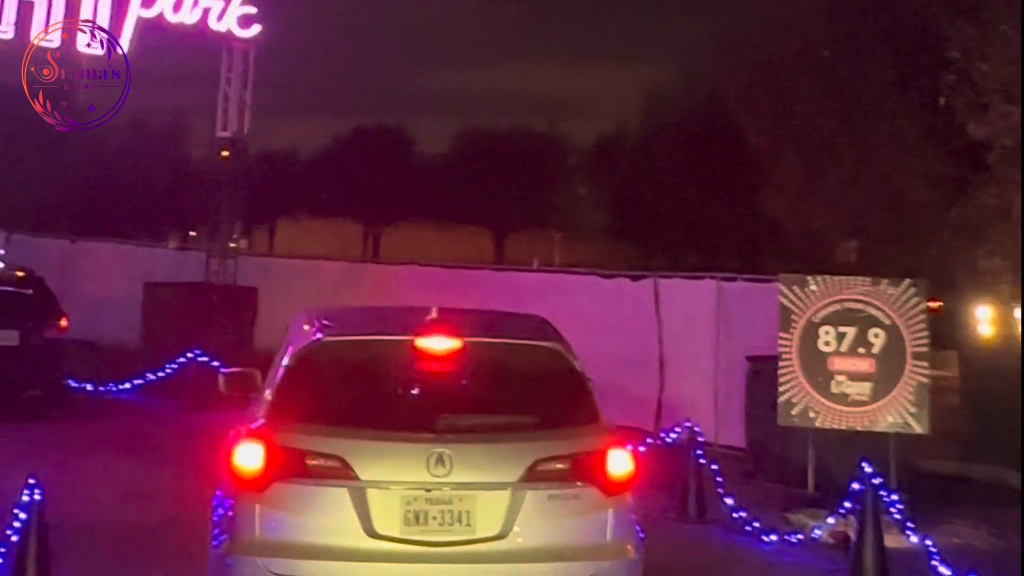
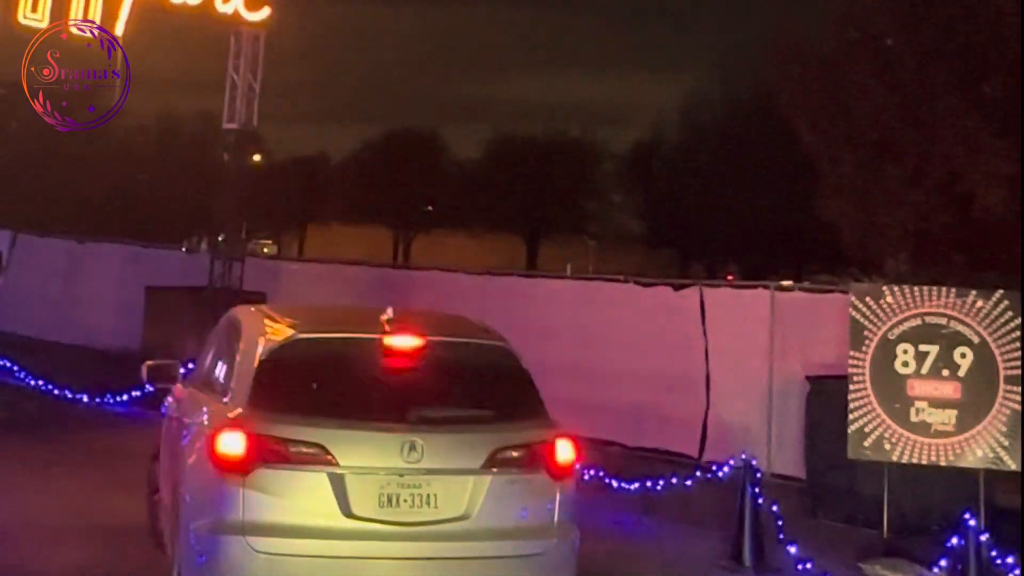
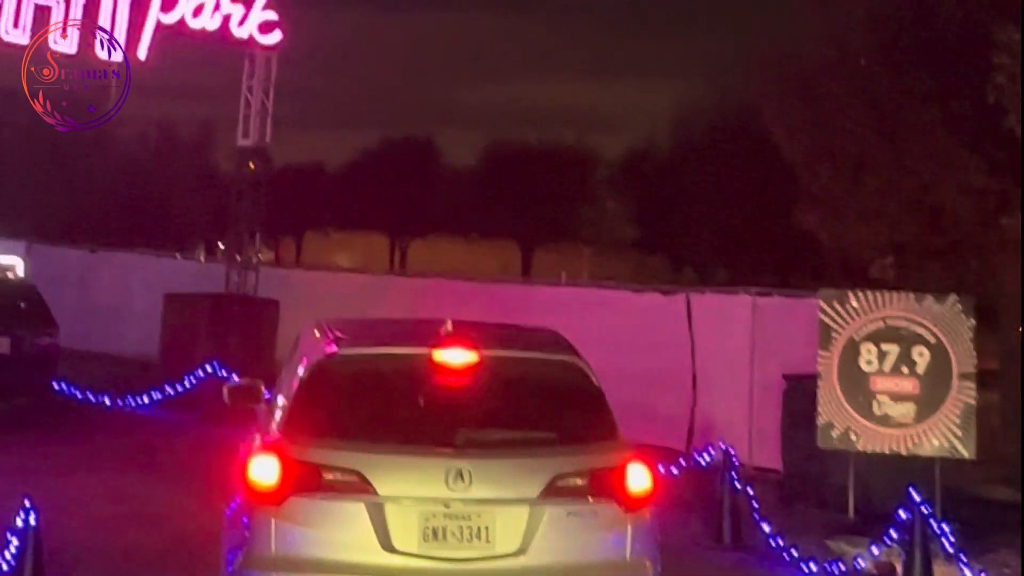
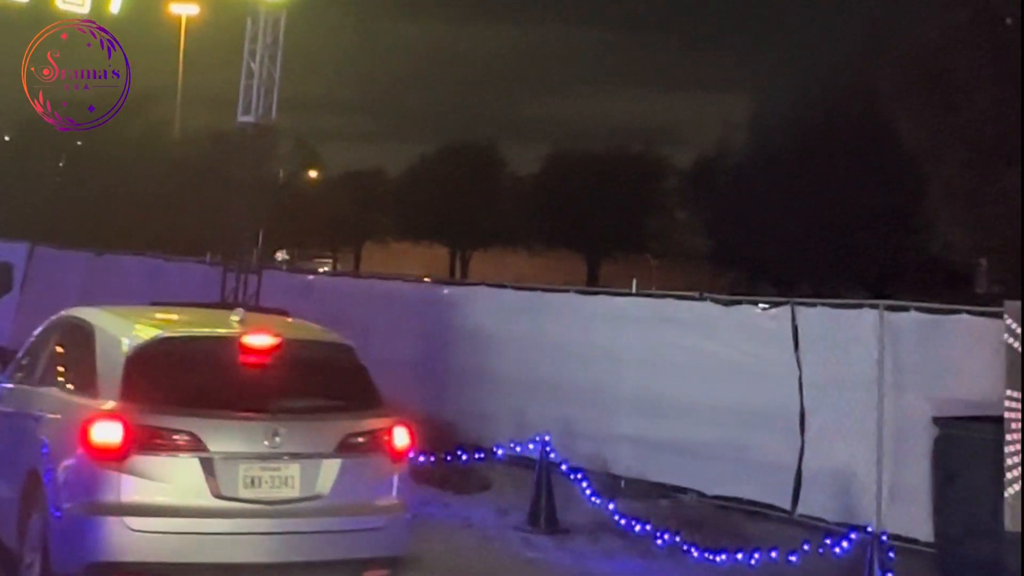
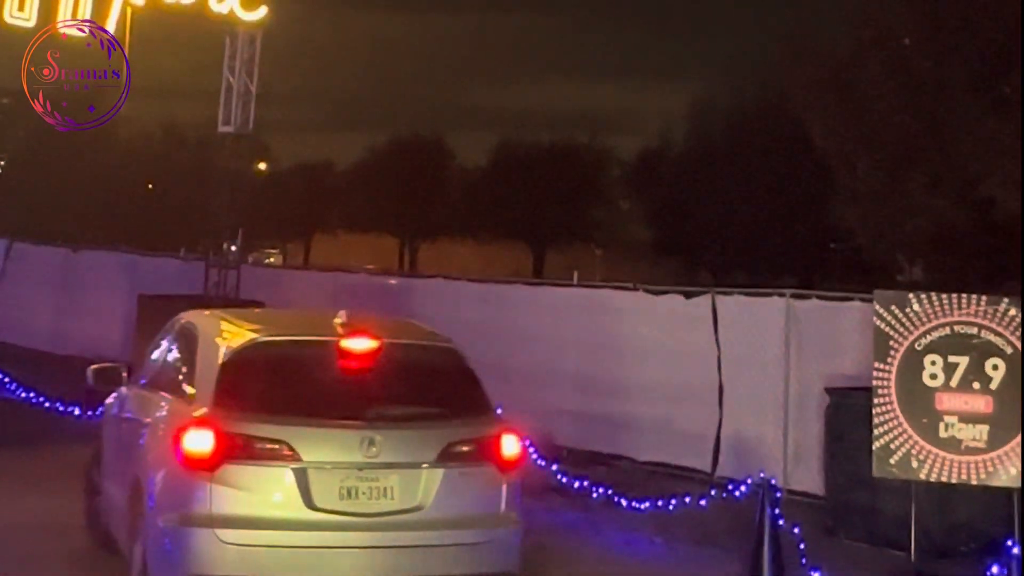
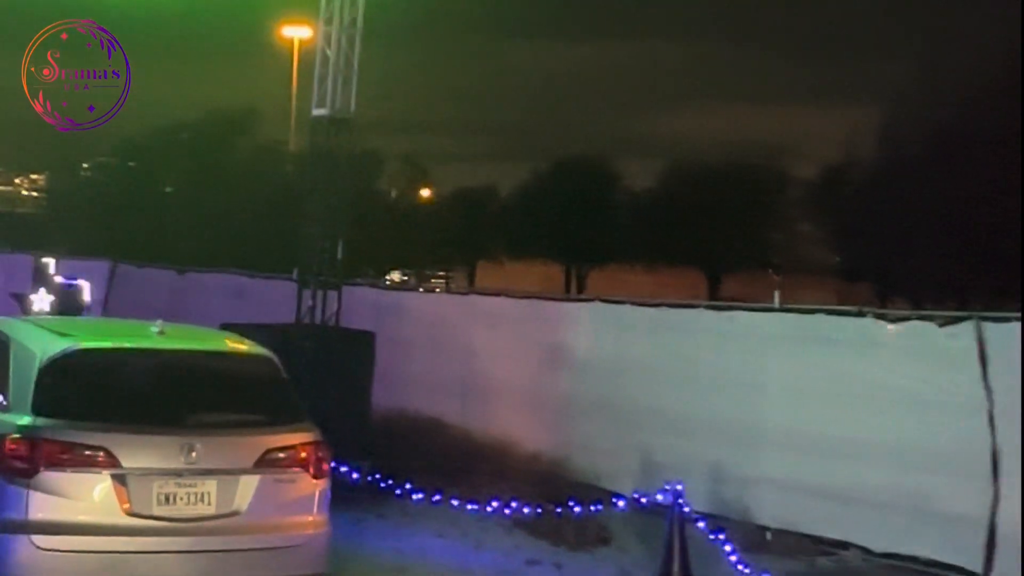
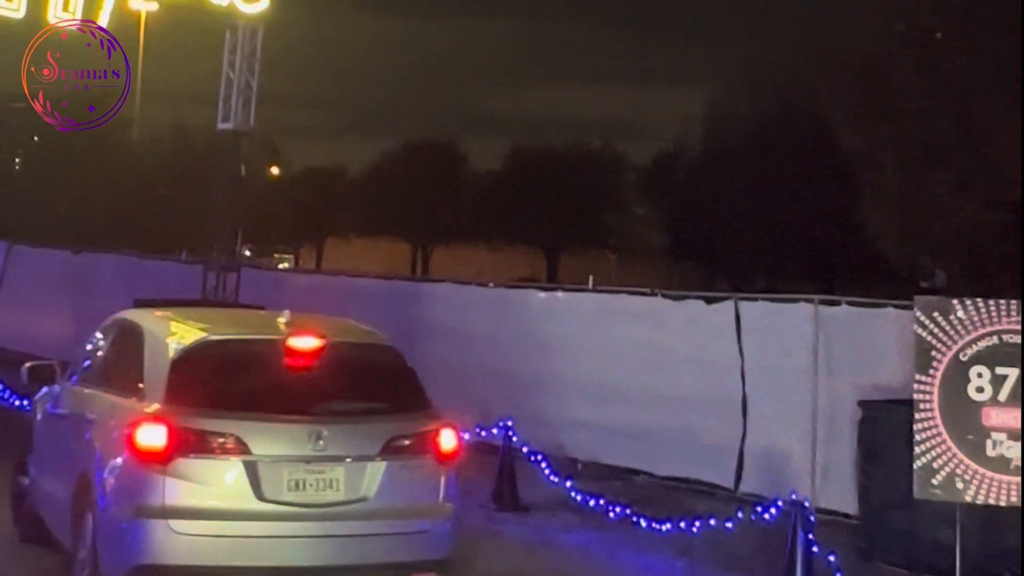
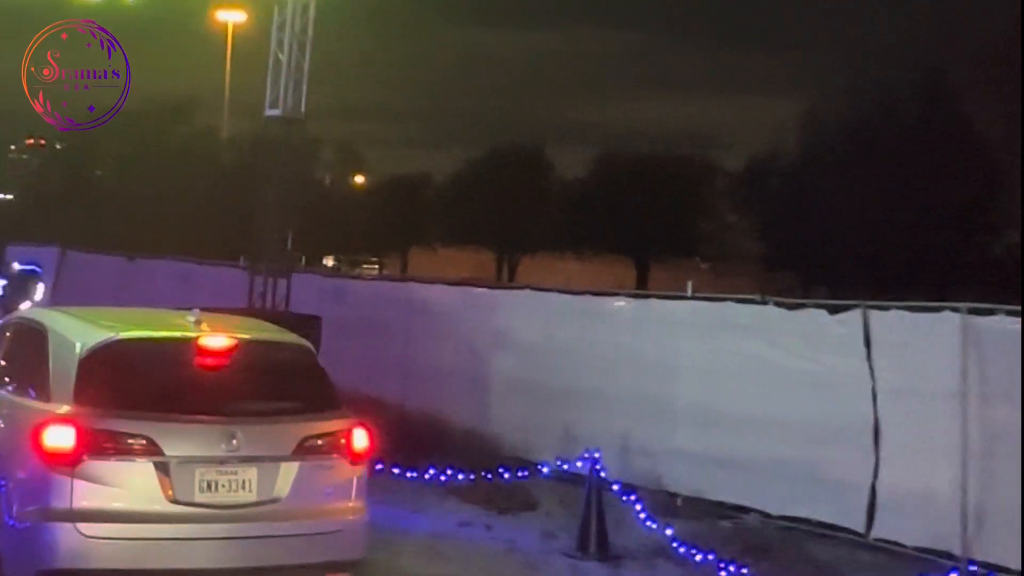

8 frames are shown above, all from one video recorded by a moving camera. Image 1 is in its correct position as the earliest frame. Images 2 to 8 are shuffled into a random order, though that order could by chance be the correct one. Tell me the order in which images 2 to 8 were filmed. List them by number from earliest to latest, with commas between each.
3, 2, 5, 7, 4, 8, 6
